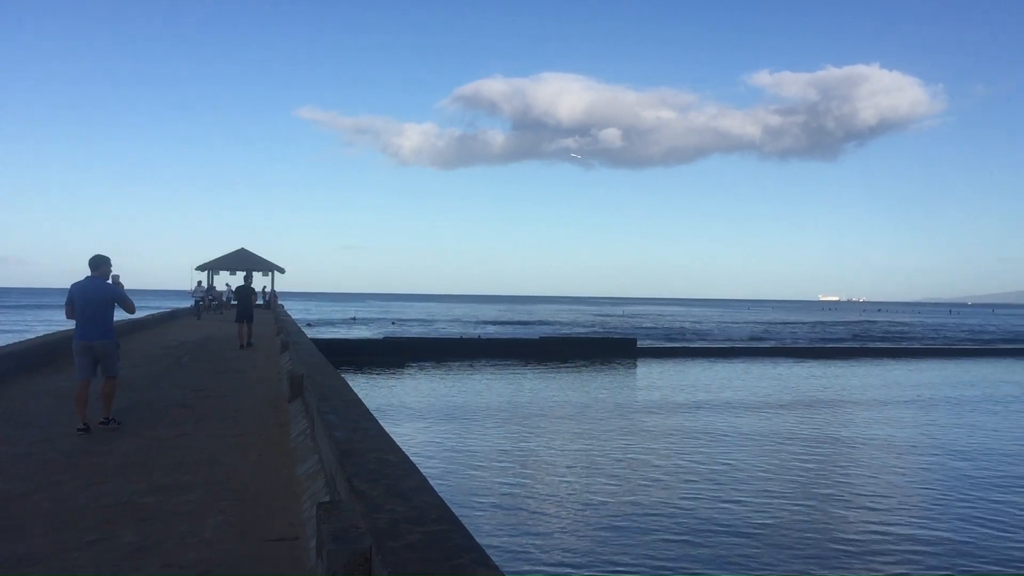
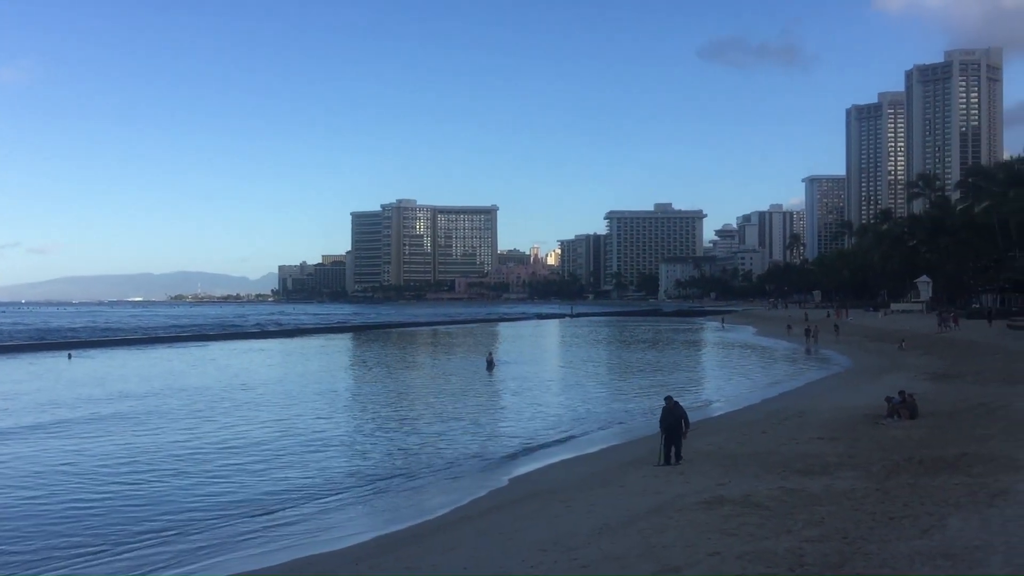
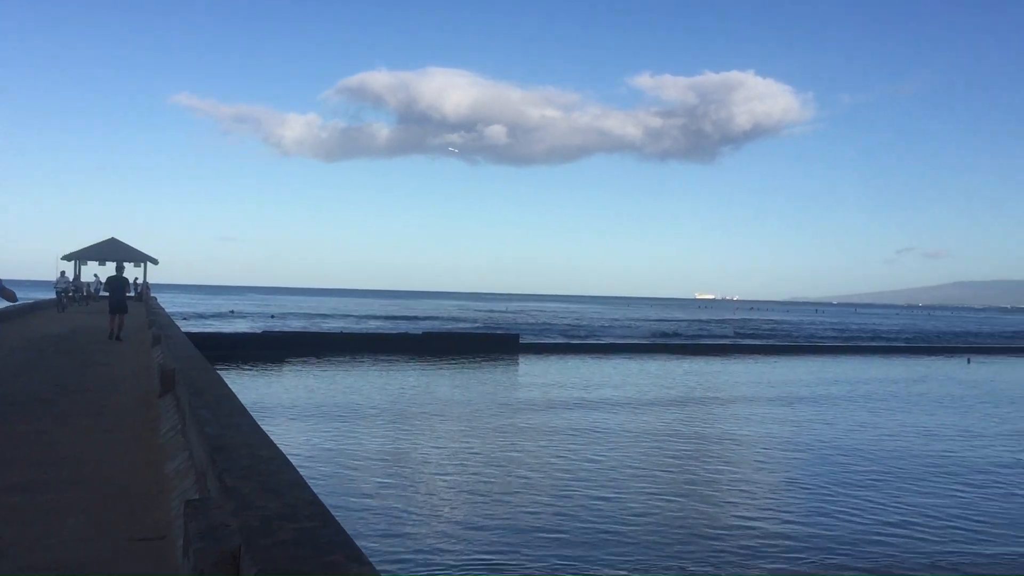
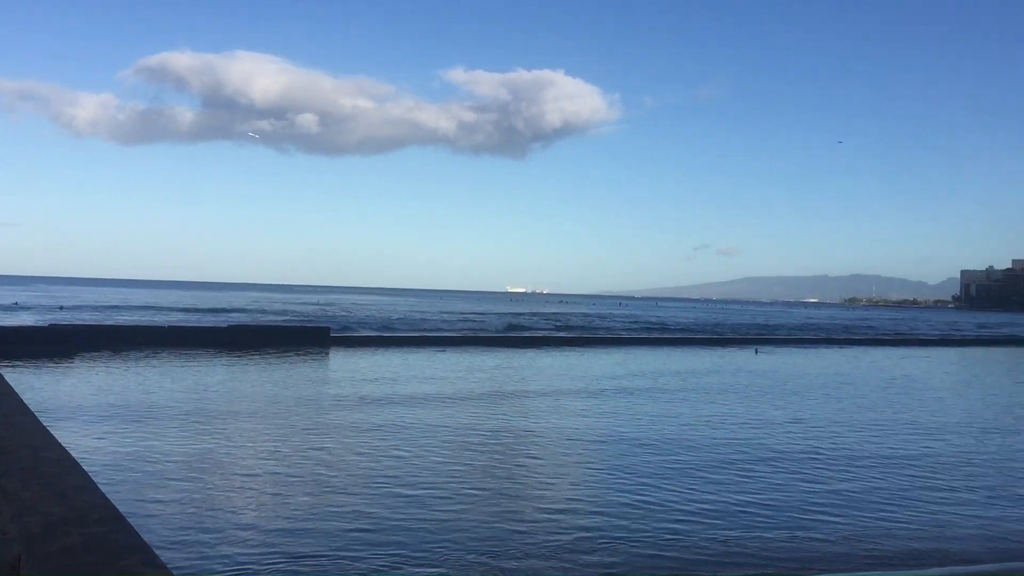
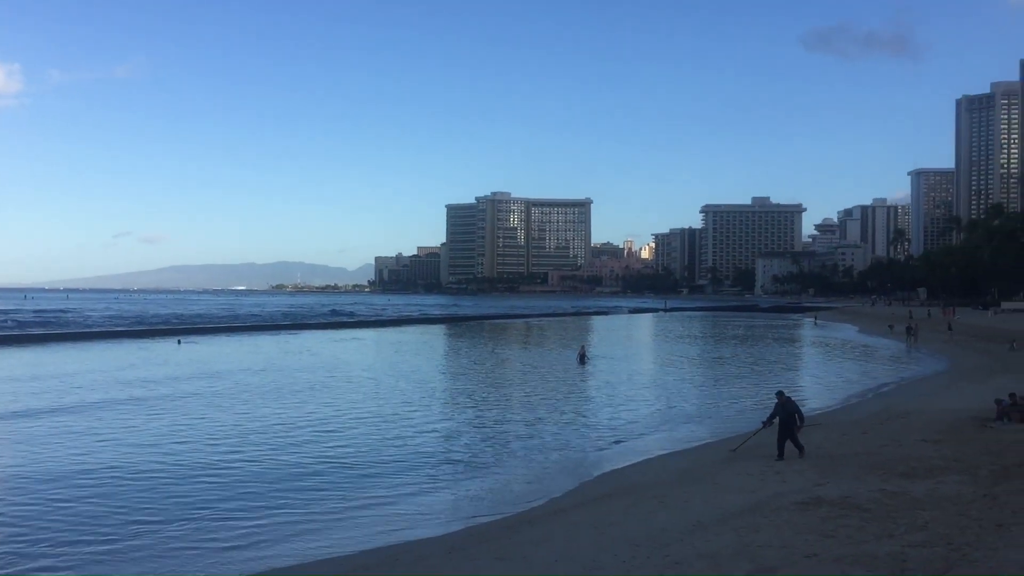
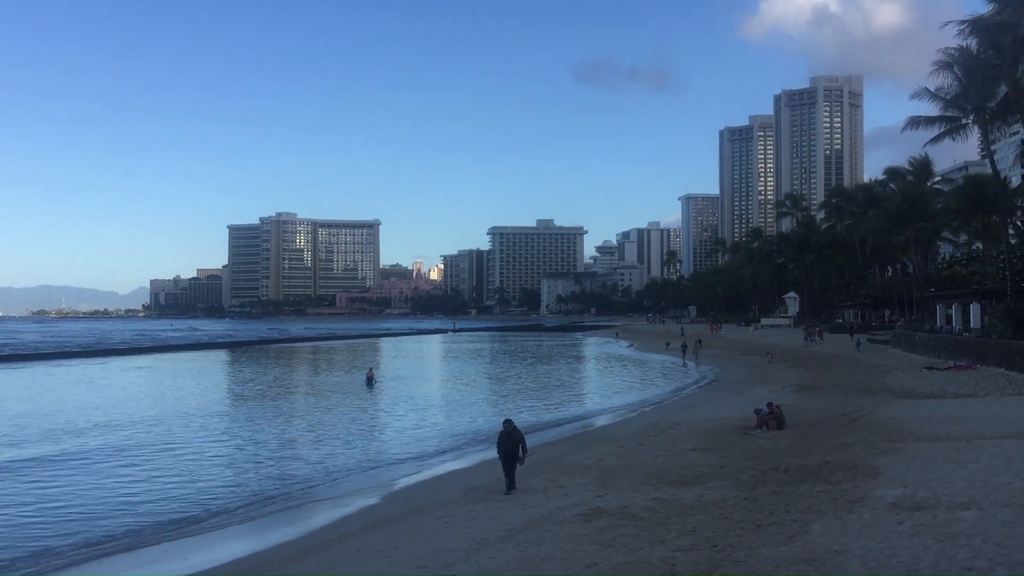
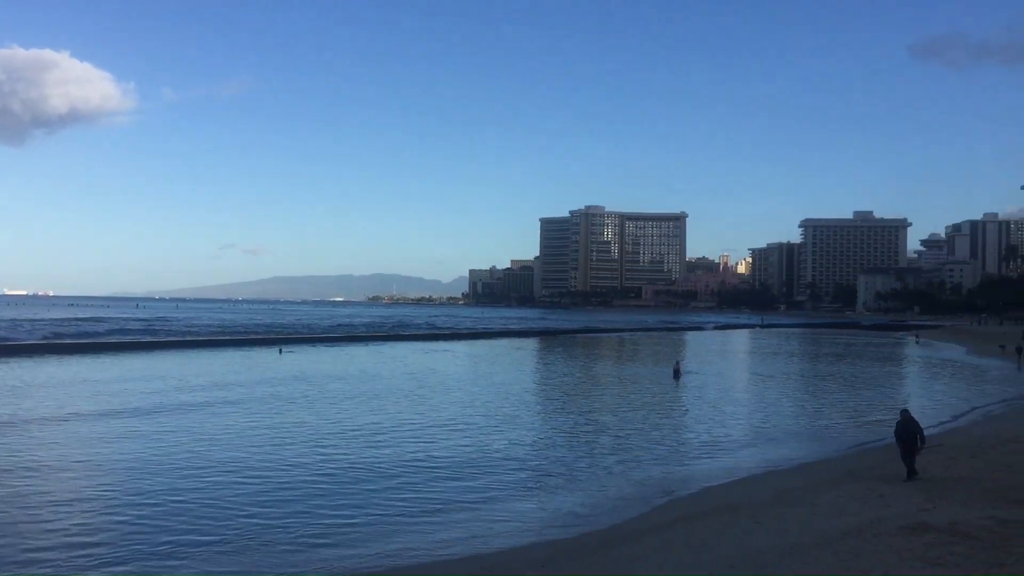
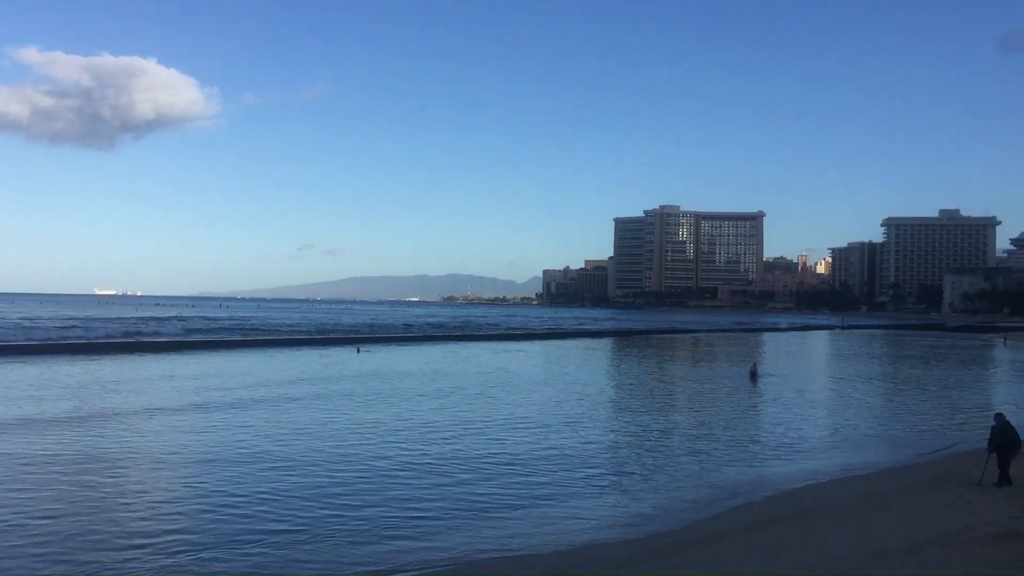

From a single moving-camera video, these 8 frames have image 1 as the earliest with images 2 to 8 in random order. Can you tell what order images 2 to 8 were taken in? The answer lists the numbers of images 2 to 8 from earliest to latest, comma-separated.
3, 4, 8, 7, 5, 2, 6
